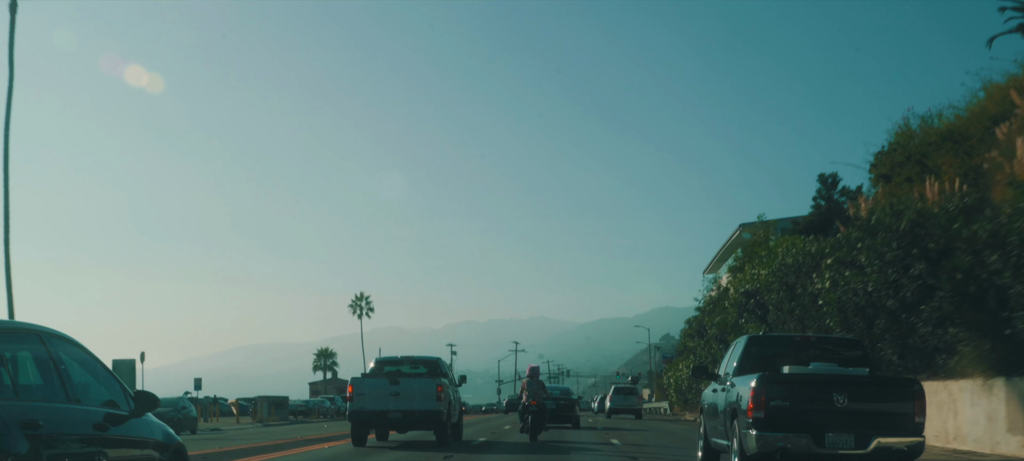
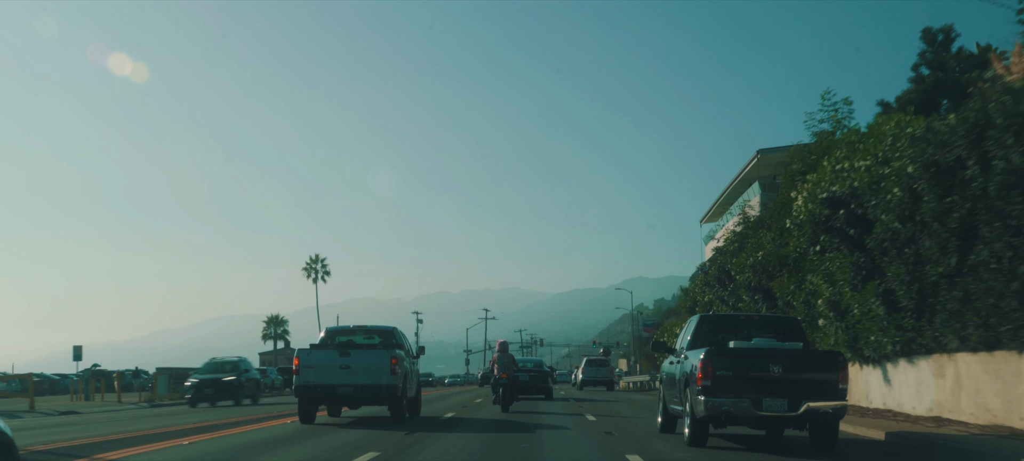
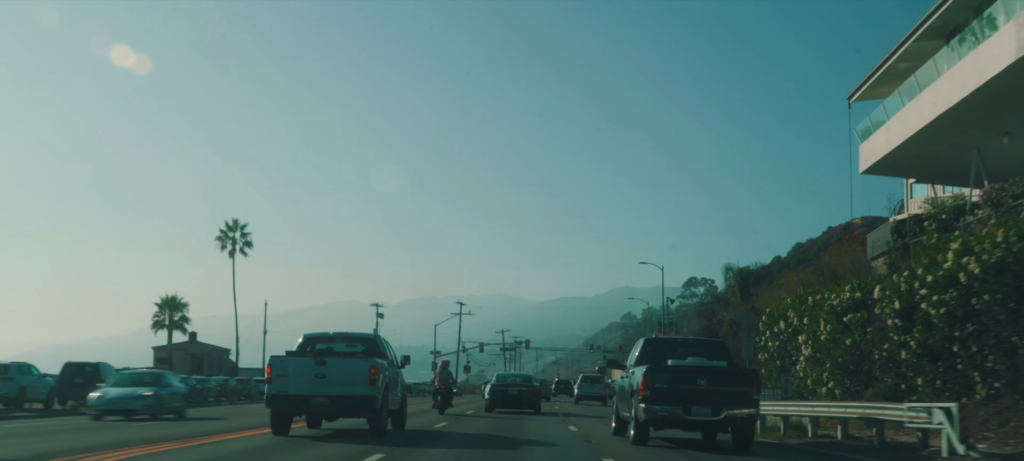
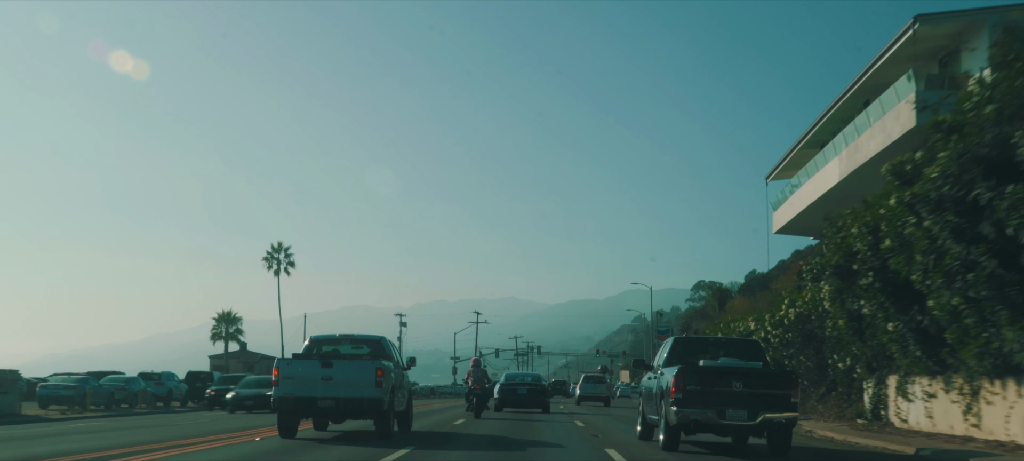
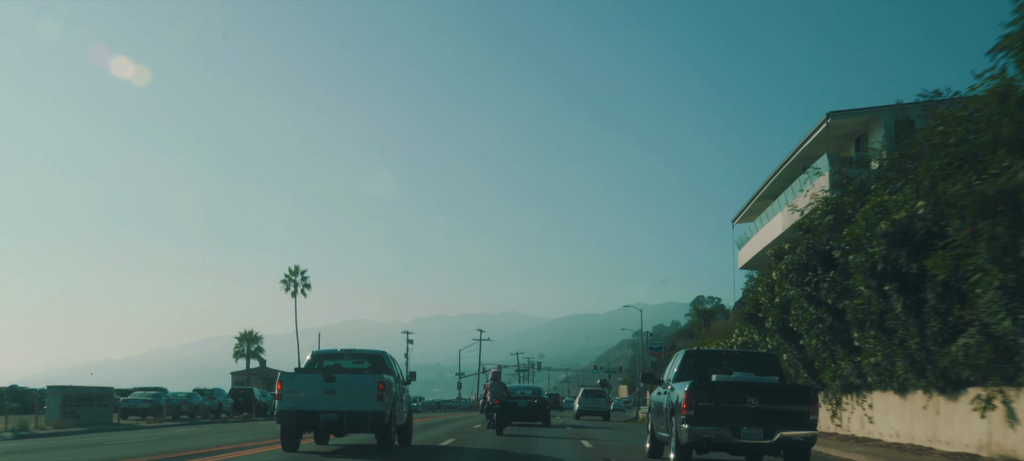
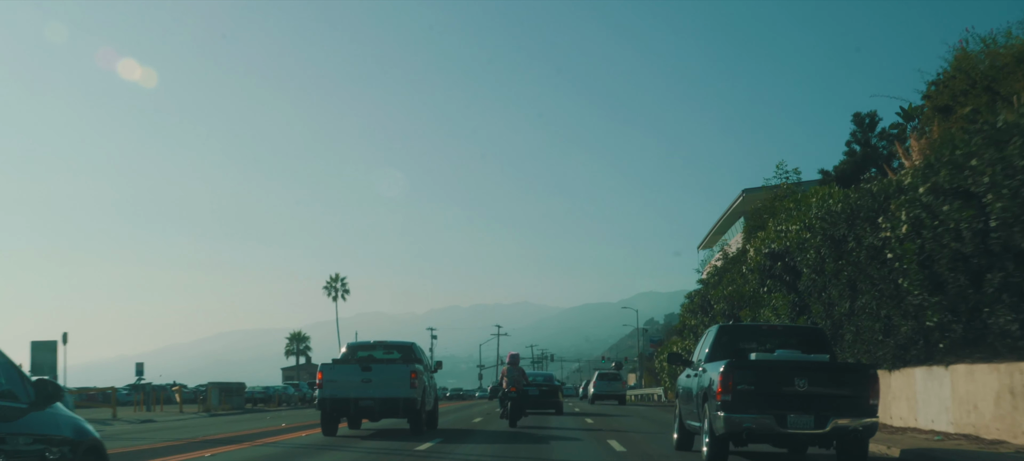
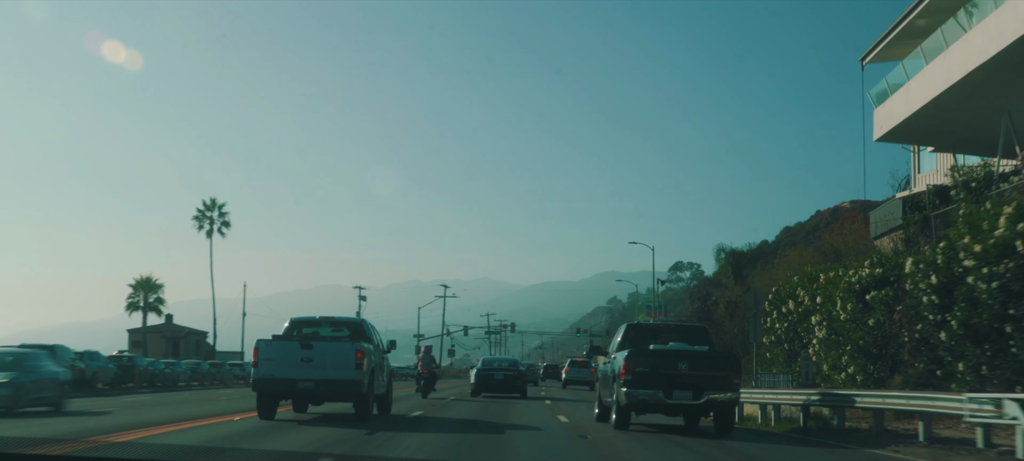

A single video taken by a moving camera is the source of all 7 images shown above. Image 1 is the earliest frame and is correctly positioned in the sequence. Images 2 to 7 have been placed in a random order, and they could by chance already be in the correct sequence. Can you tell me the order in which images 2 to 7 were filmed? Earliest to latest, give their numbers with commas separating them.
6, 2, 5, 4, 3, 7
